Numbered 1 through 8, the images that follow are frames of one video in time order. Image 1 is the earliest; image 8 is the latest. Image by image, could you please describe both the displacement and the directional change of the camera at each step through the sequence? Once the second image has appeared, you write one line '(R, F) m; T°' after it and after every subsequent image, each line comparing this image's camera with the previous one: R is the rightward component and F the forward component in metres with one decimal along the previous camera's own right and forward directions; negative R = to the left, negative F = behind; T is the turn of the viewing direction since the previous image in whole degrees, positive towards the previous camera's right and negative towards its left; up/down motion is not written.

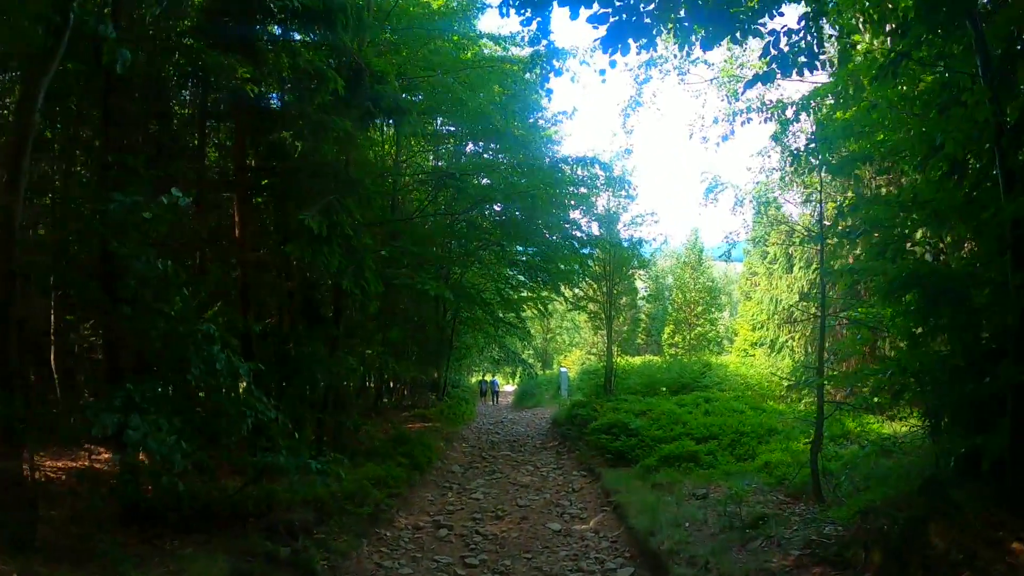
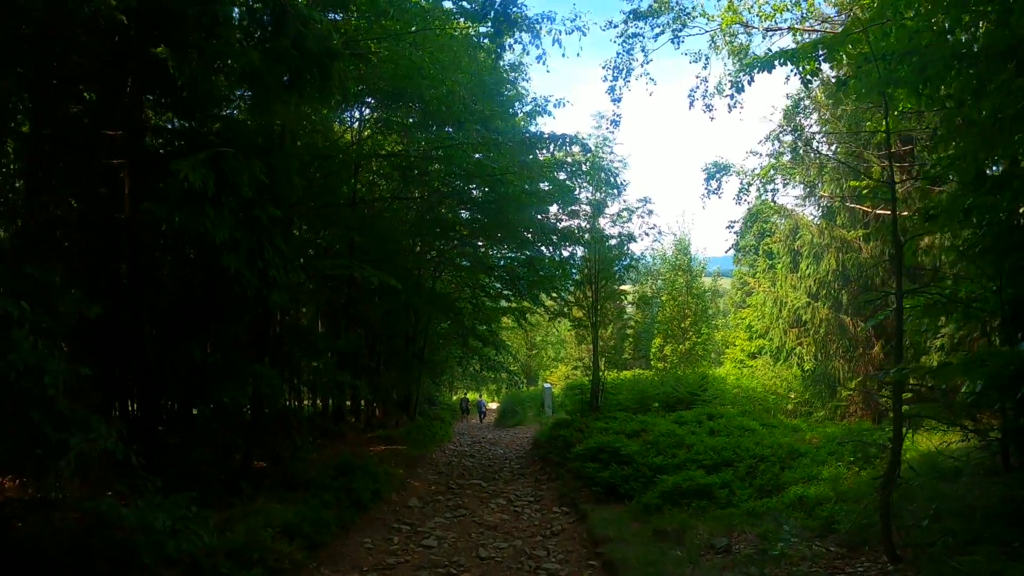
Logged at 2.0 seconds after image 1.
(+0.2, +1.5) m; +1°
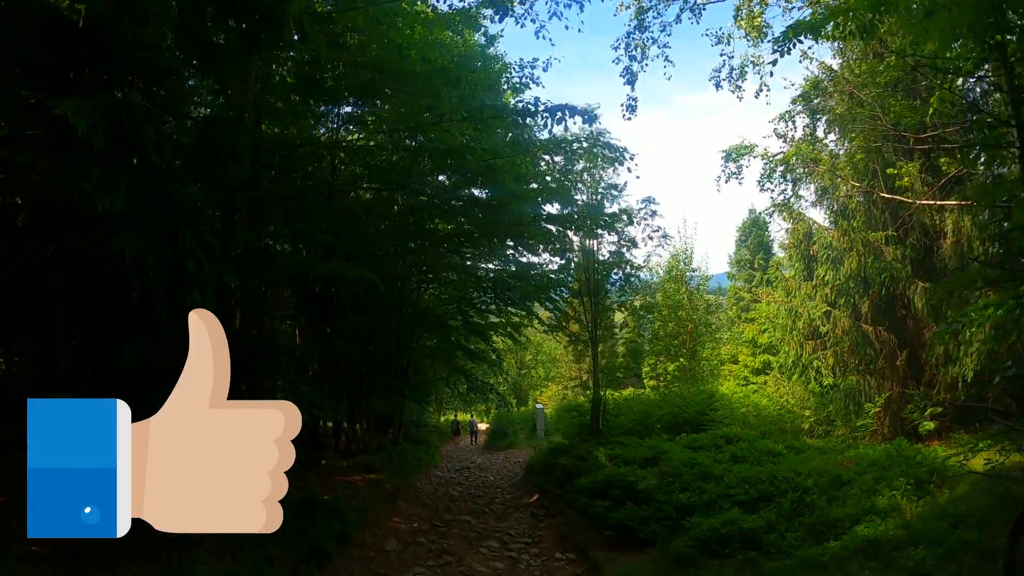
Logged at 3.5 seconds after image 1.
(0.0, +1.0) m; +1°
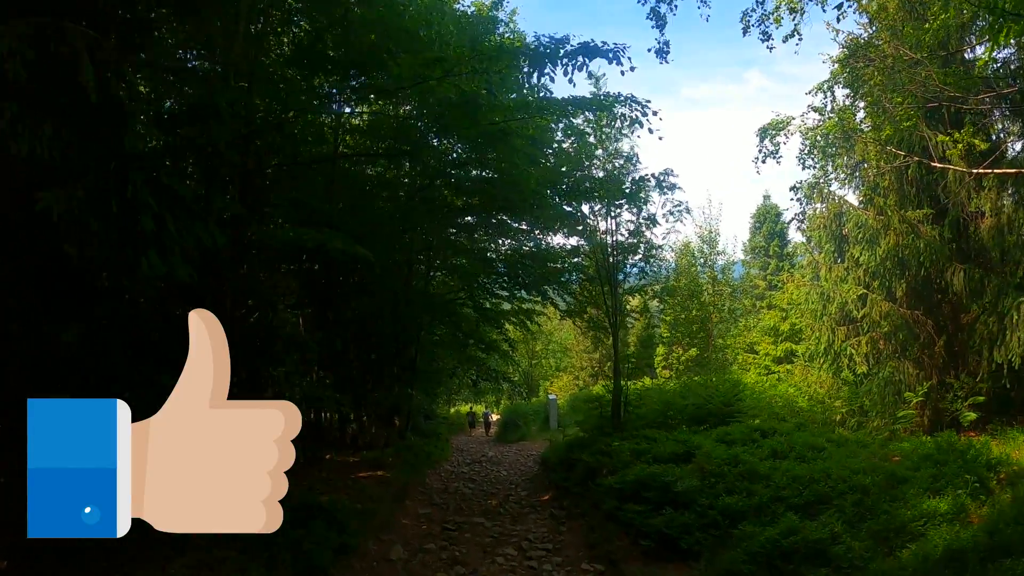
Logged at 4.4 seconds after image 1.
(-0.1, +0.6) m; -1°
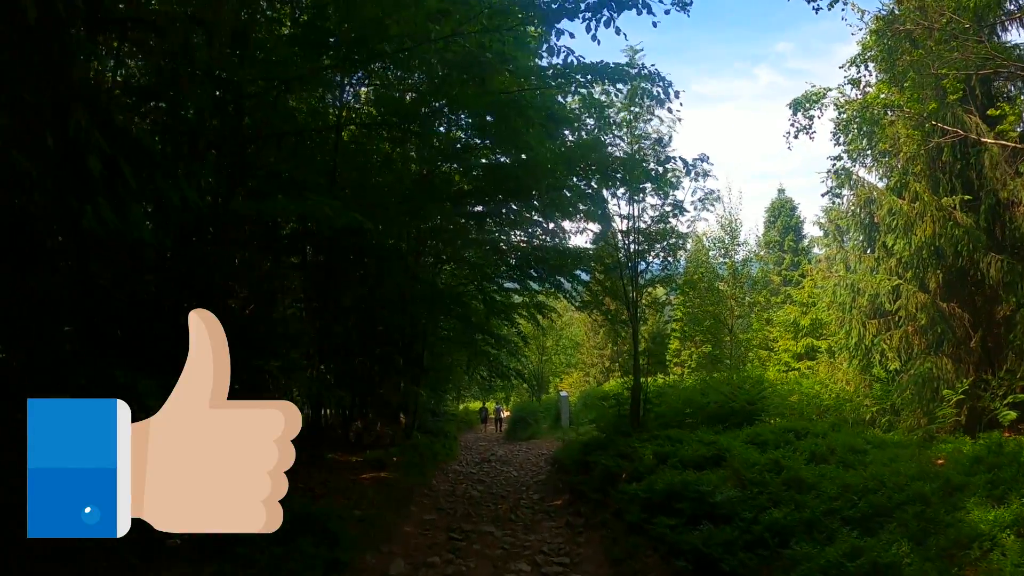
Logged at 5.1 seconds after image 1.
(0.0, +0.5) m; -1°
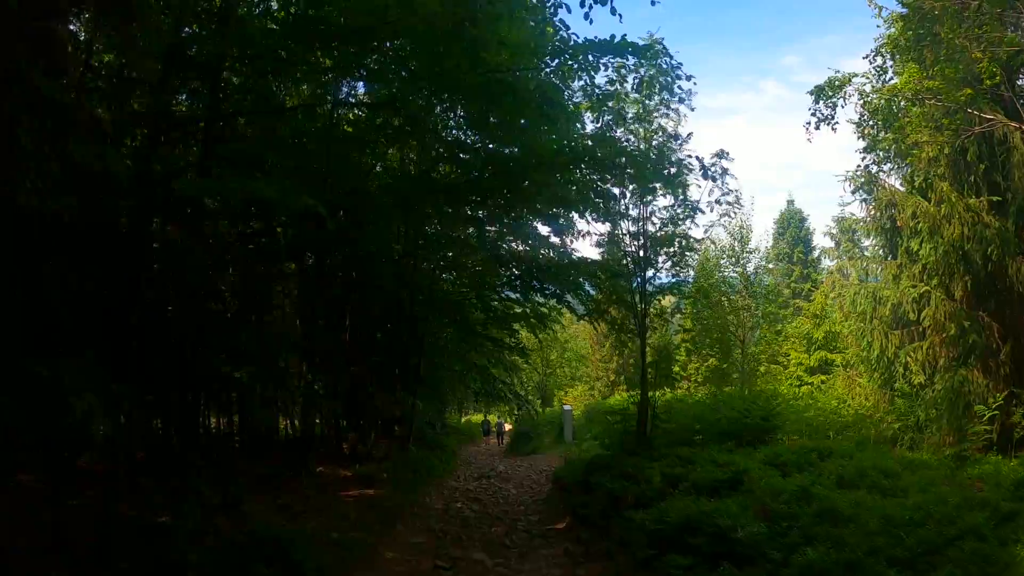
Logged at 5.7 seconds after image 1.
(+0.1, +0.5) m; -1°
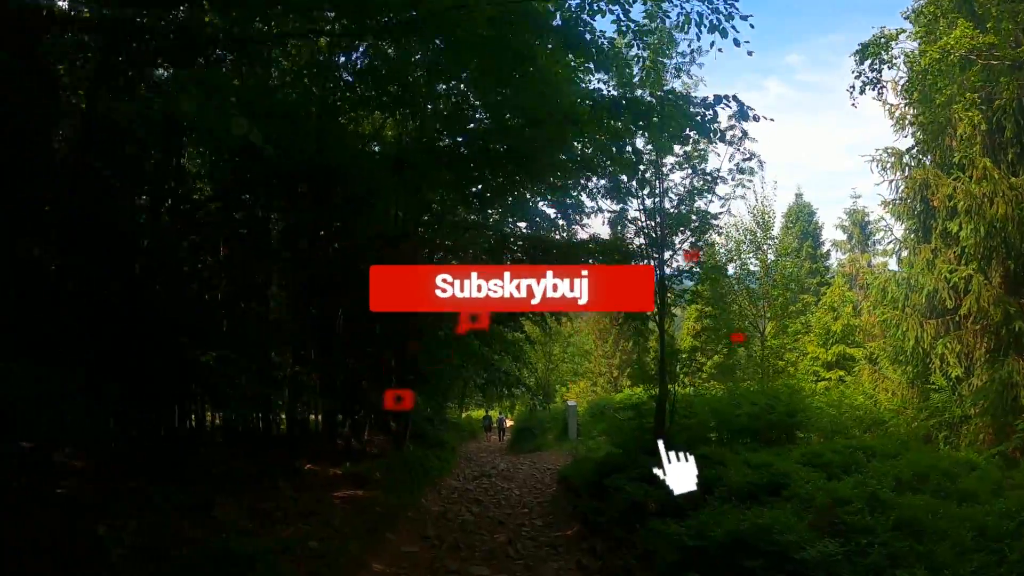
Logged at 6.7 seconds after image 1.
(0.0, +0.7) m; 0°
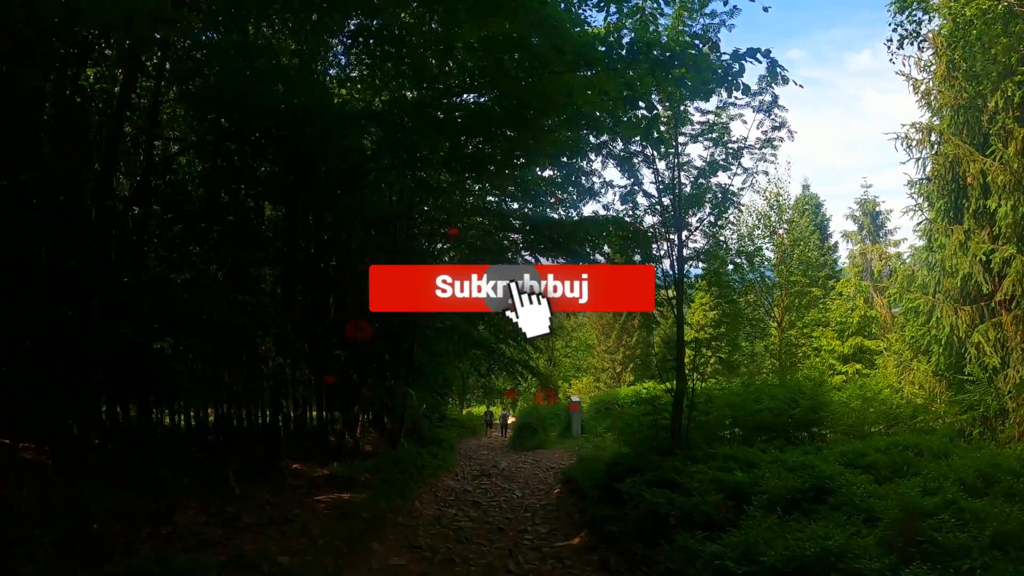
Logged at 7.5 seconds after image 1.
(0.0, +0.7) m; 0°
